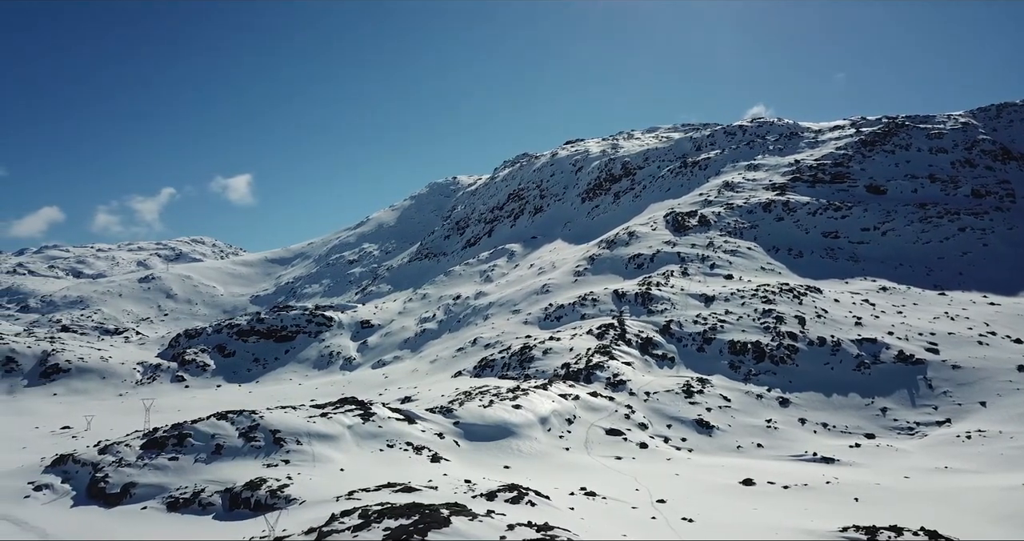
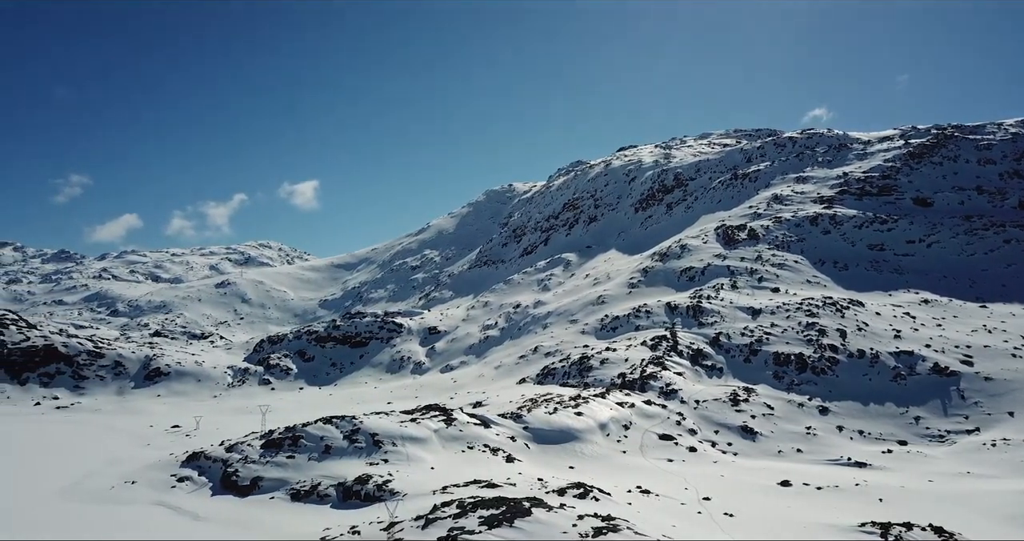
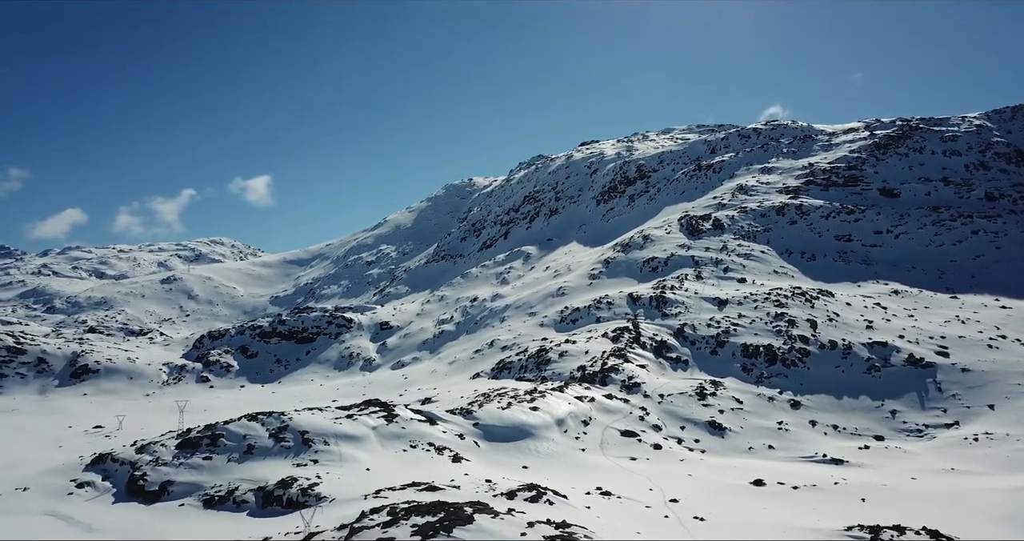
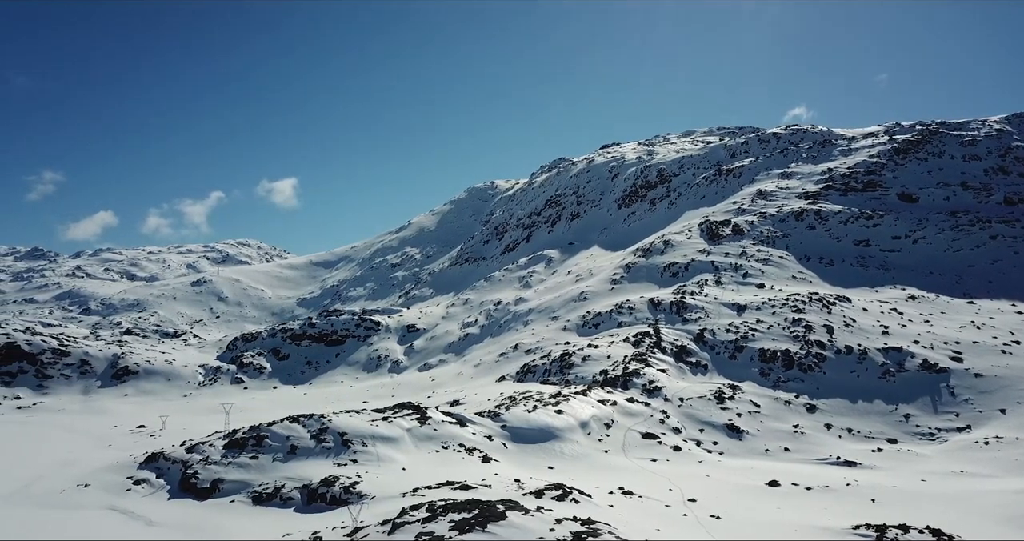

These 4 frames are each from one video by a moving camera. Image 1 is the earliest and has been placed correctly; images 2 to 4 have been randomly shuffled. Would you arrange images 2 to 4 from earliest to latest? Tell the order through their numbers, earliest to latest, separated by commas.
3, 4, 2
